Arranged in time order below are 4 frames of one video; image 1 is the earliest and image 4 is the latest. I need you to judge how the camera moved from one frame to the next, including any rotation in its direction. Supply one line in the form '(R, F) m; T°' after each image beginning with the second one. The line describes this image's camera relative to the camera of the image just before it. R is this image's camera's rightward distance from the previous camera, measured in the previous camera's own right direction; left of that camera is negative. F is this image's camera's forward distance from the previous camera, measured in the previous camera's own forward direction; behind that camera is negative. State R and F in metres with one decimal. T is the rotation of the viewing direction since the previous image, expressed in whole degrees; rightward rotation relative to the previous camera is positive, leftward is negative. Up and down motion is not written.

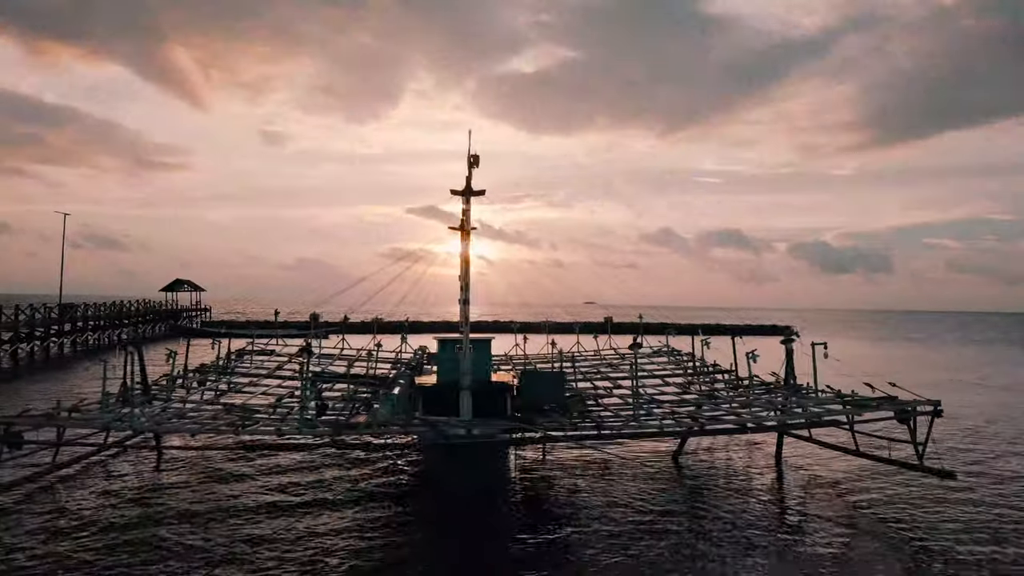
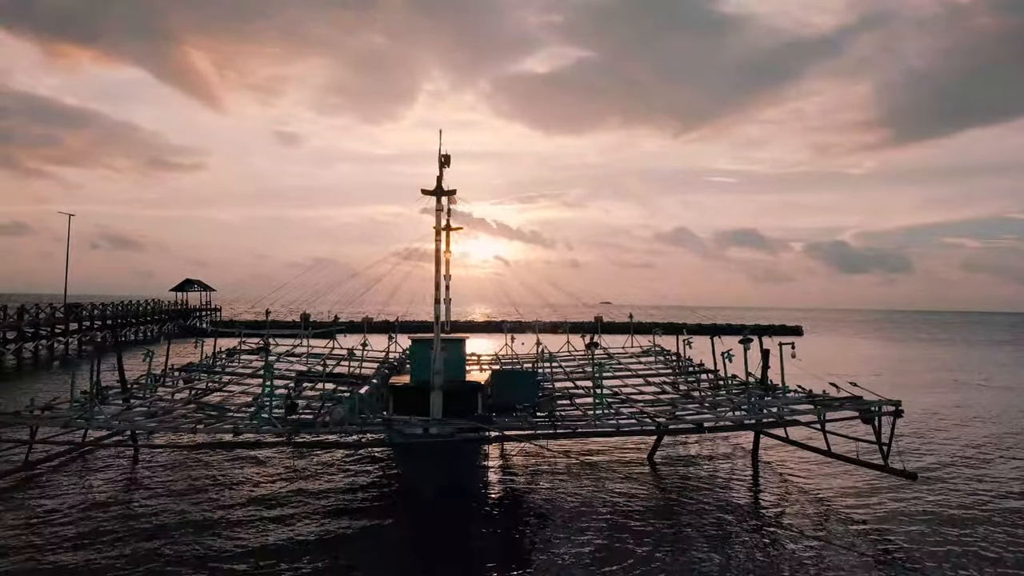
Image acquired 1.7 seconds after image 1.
(+1.0, 0.0) m; 0°
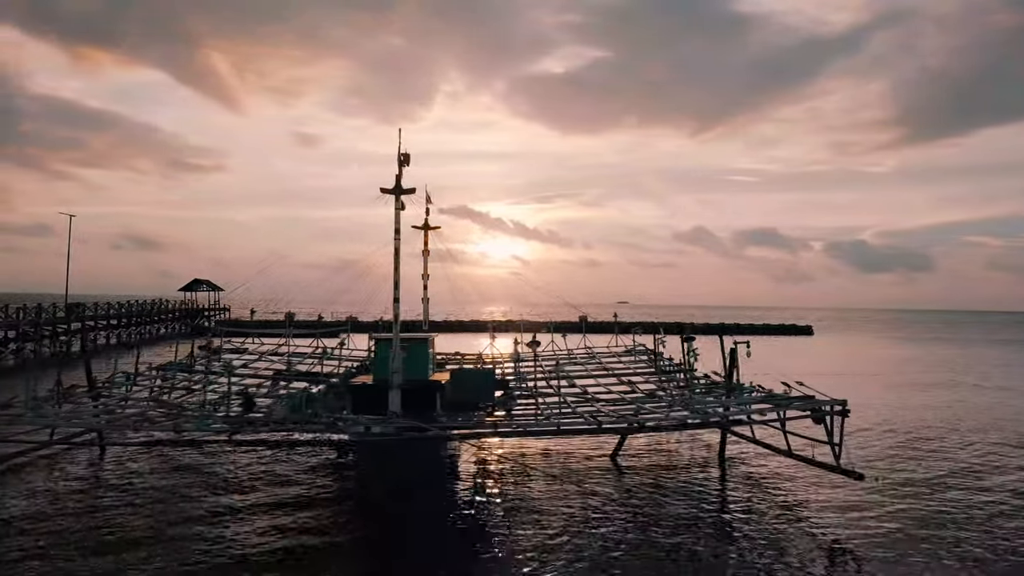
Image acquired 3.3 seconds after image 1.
(+1.2, +0.1) m; 0°
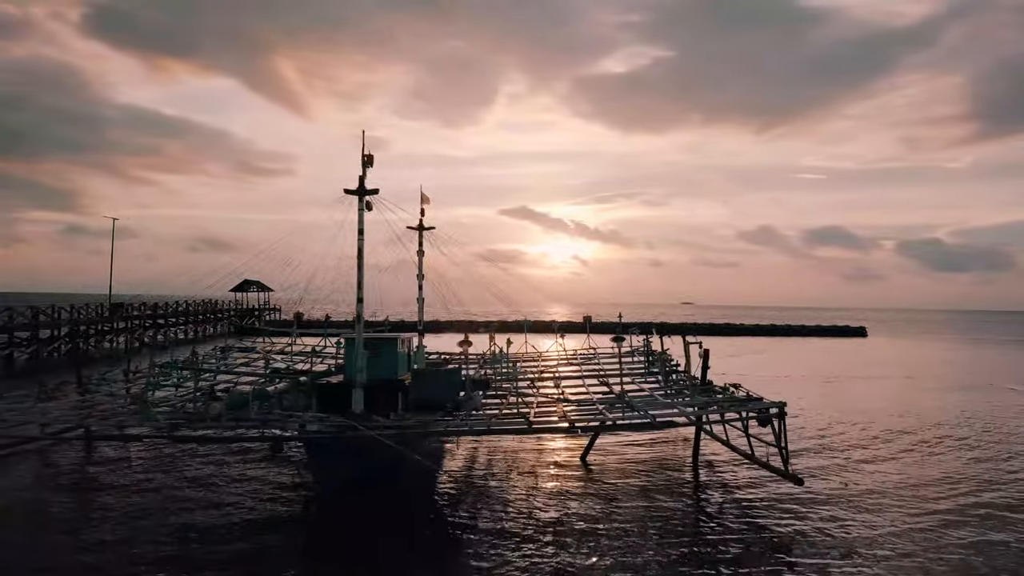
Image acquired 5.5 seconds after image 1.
(+2.0, 0.0) m; -3°
